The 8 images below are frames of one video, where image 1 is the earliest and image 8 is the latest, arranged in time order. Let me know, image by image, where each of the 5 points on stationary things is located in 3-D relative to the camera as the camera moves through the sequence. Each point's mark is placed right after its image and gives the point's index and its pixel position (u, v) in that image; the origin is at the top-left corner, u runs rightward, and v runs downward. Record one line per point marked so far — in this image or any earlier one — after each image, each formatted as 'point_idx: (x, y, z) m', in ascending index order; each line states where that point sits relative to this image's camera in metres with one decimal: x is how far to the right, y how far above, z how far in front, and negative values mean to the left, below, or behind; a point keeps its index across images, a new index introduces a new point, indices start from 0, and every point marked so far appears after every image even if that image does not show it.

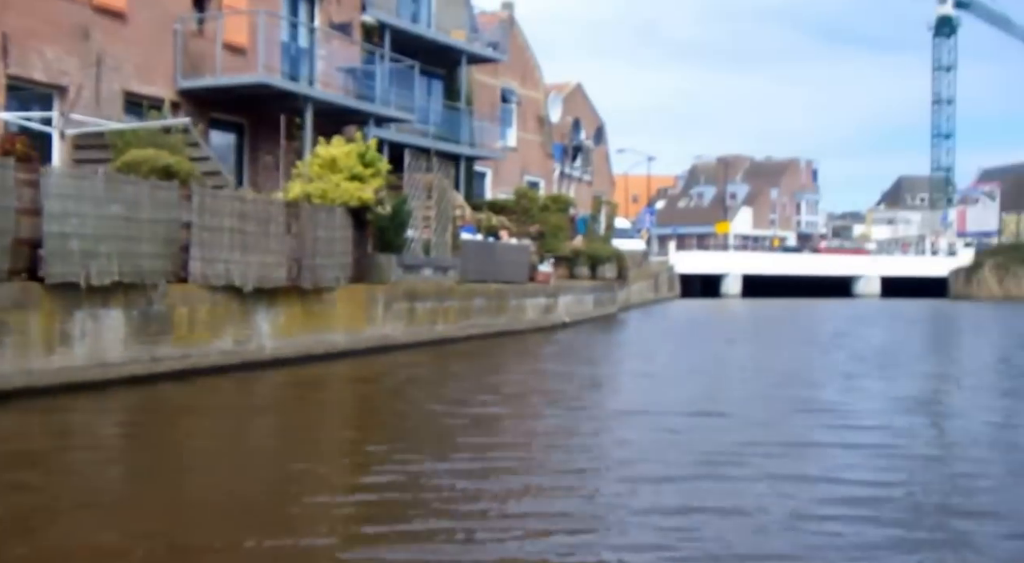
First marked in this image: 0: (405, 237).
0: (-1.6, +0.6, +16.2) m
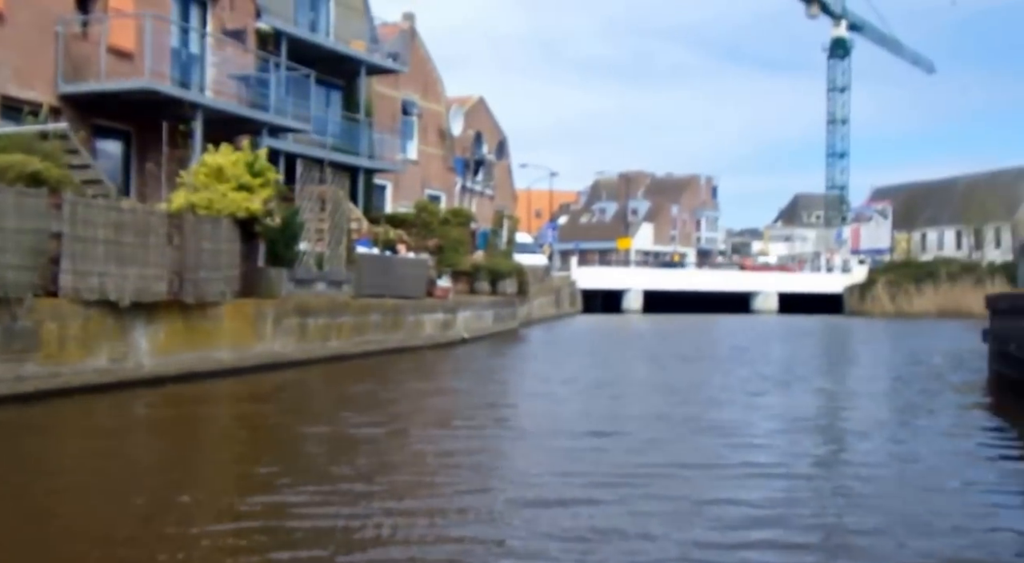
0: (-2.9, +0.4, +15.8) m
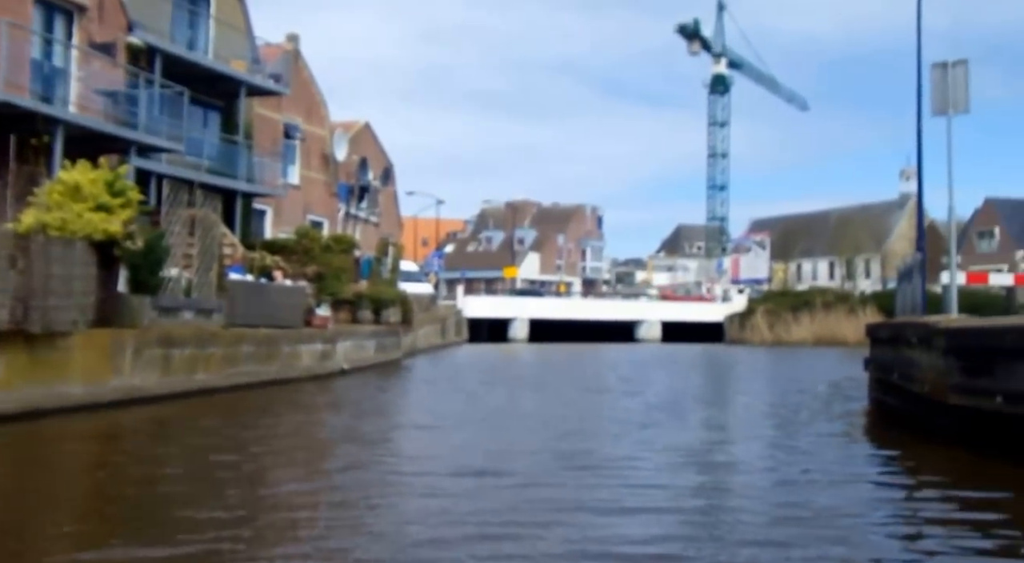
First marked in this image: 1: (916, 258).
0: (-4.5, +0.1, +15.0) m
1: (+5.6, +0.3, +16.3) m
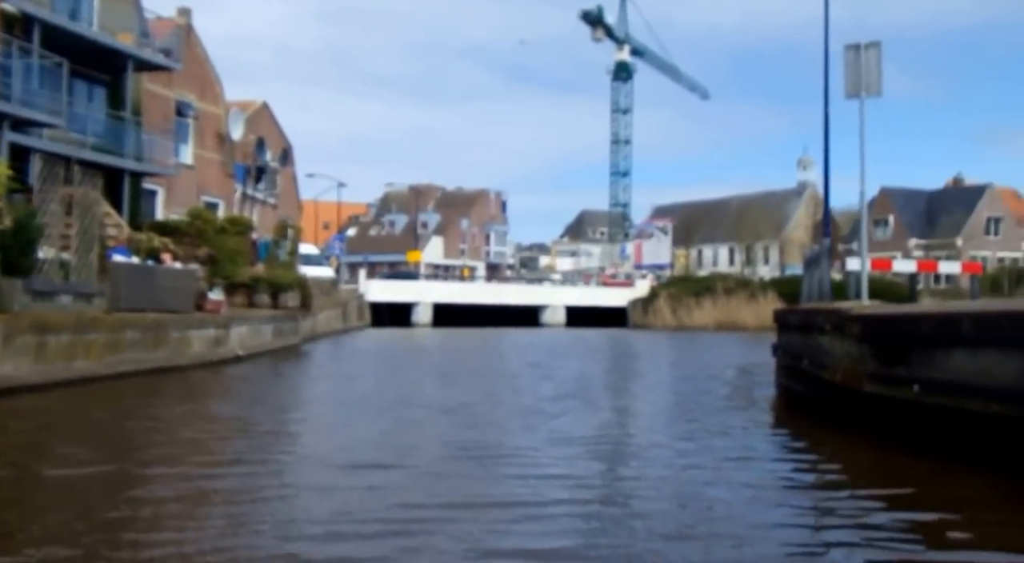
0: (-5.6, +0.3, +14.0) m
1: (+4.3, +0.5, +16.2) m
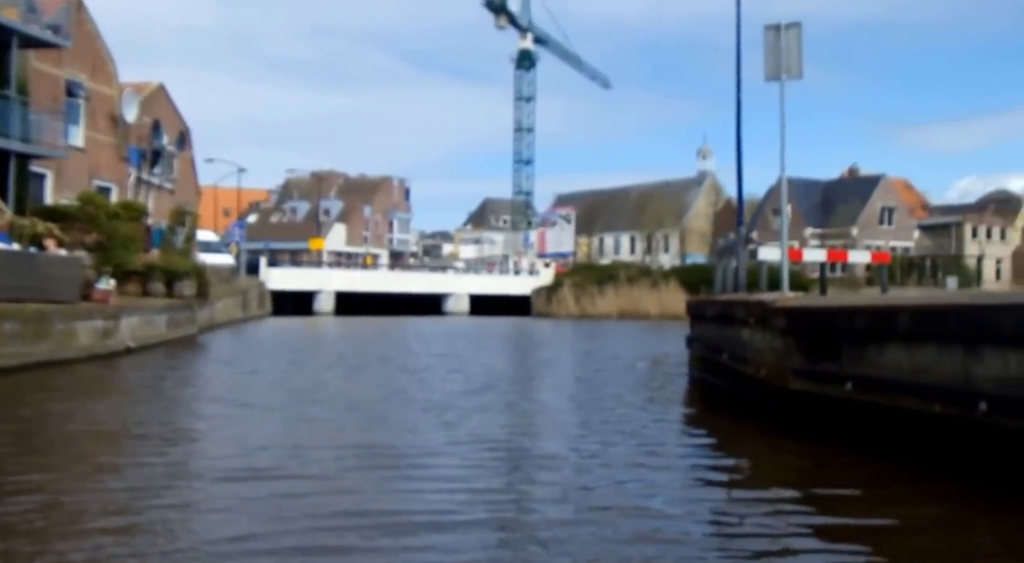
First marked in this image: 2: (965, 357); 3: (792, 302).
0: (-6.7, +0.4, +13.0) m
1: (+3.1, +0.7, +16.0) m
2: (+2.6, -0.4, +6.9) m
3: (+2.3, -0.2, +9.4) m
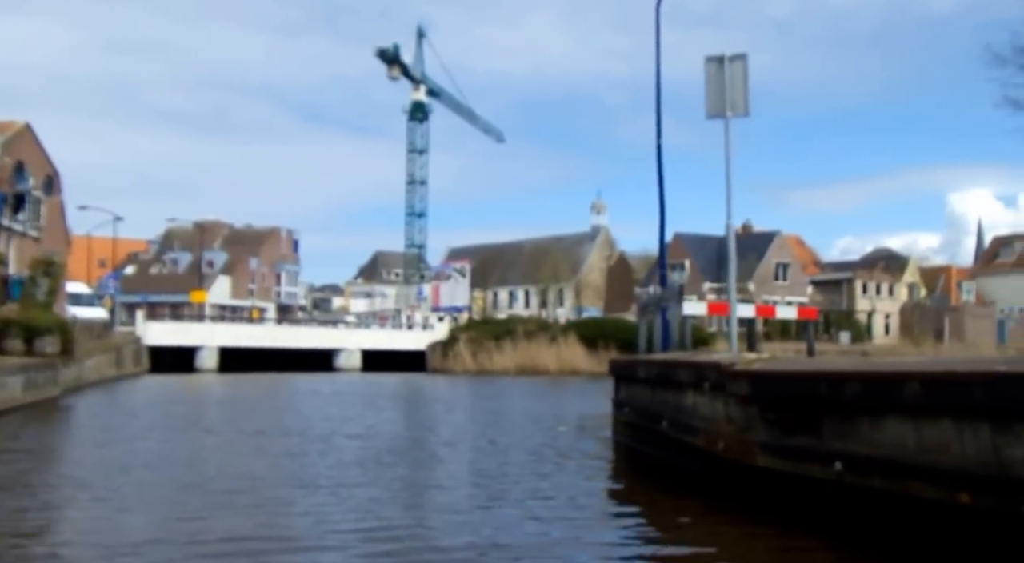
0: (-7.6, -0.1, +10.7) m
1: (+1.8, 0.0, +14.6) m
2: (+2.2, -0.7, +5.4) m
3: (+1.7, -0.6, +7.9) m
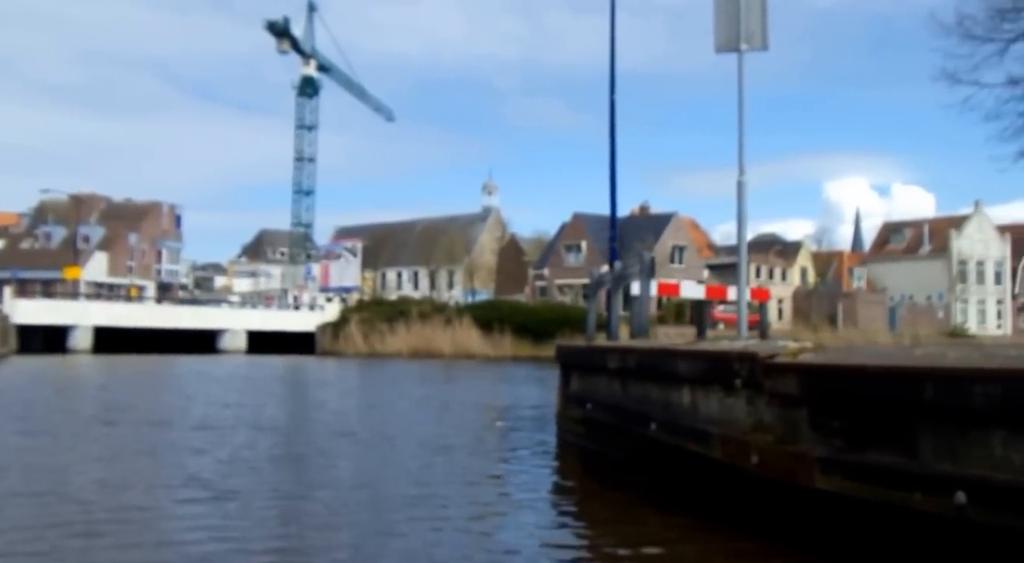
0: (-7.9, +0.2, +8.1) m
1: (+1.1, +0.2, +12.8) m
2: (+2.4, -0.6, +3.8) m
3: (+1.5, -0.4, +6.2) m
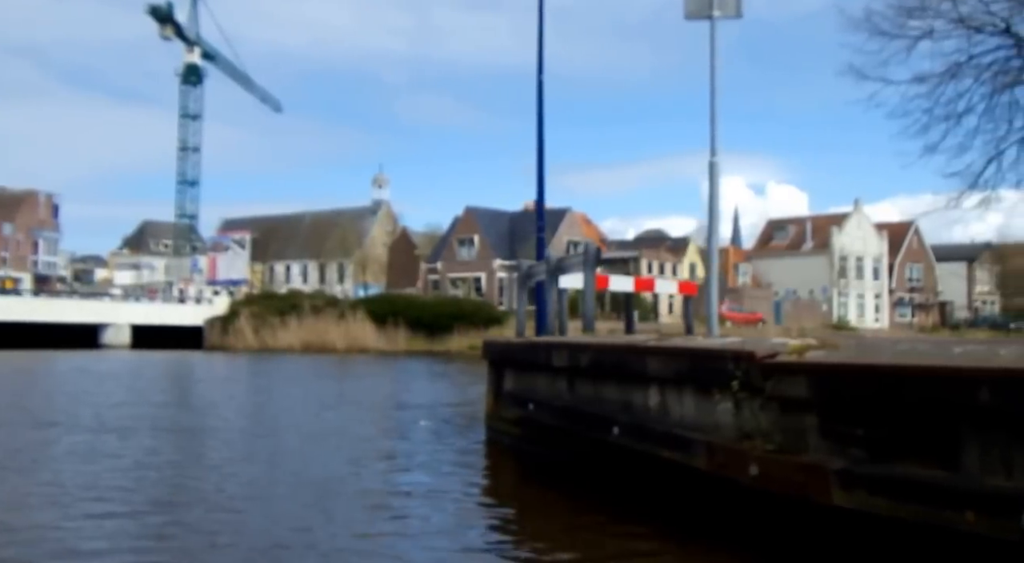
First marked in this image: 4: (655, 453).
0: (-8.1, +0.3, +6.5) m
1: (+0.3, +0.3, +12.1) m
2: (+2.5, -0.6, +3.2) m
3: (+1.4, -0.3, +5.5) m
4: (+0.9, -1.1, +7.1) m
